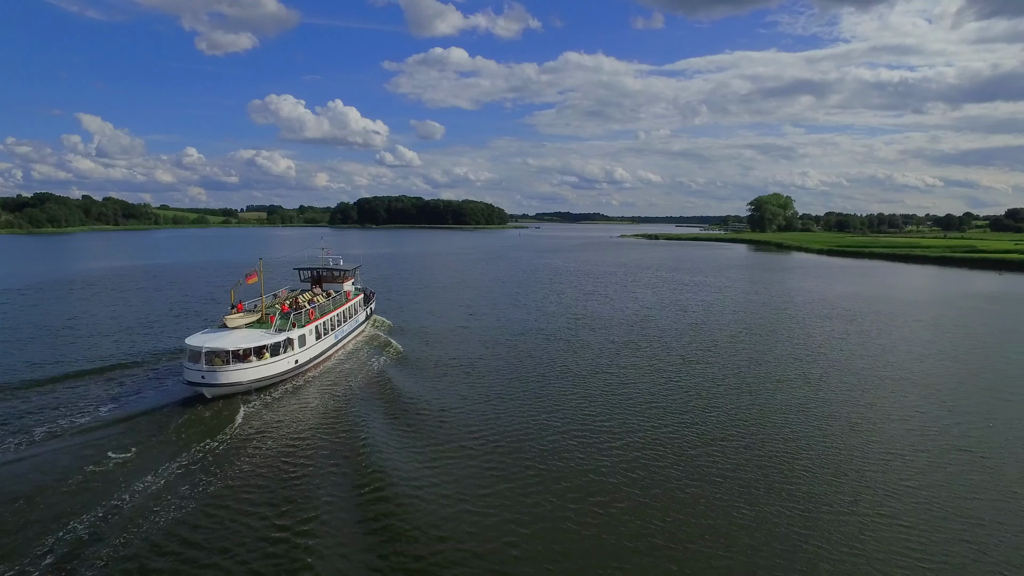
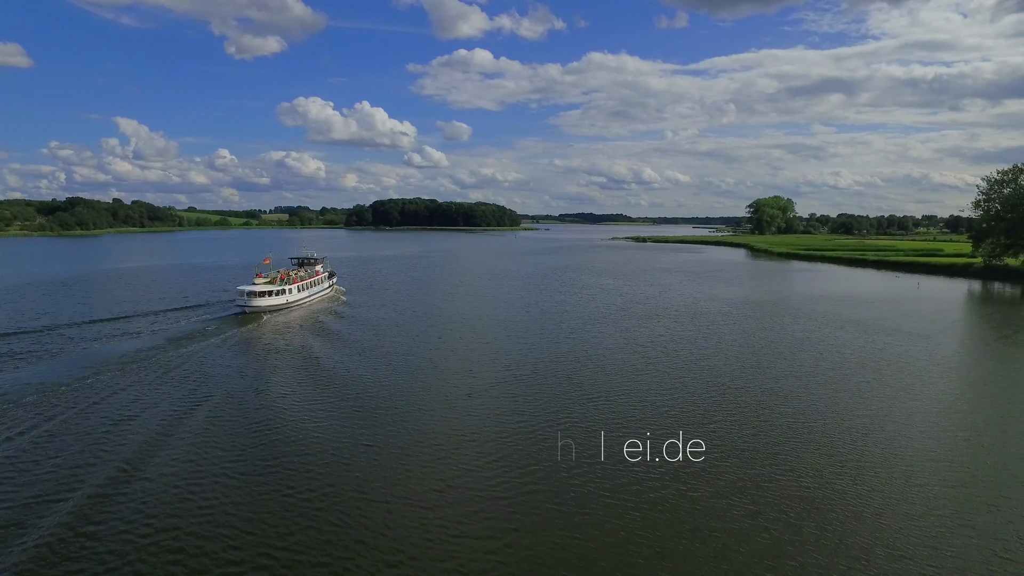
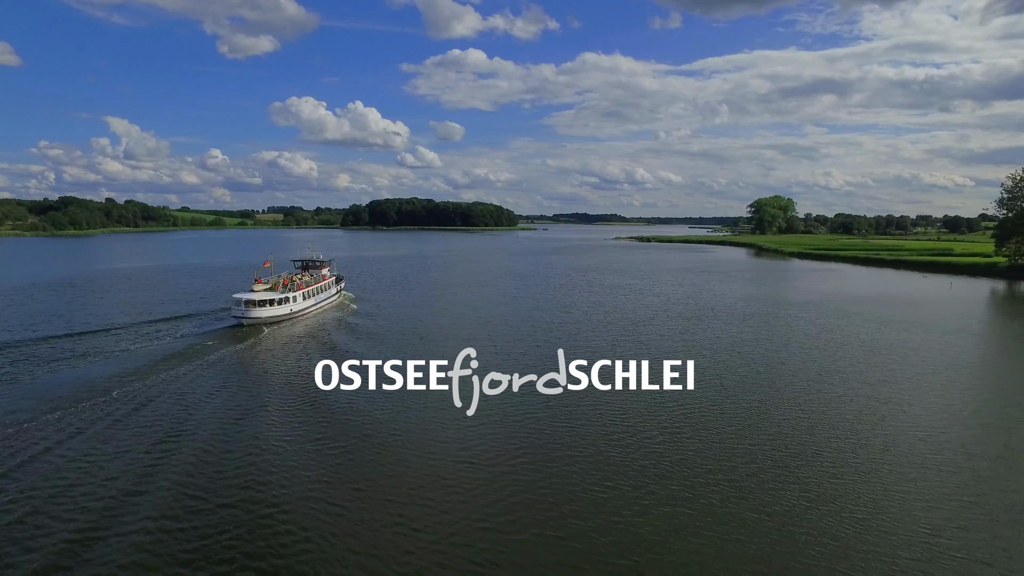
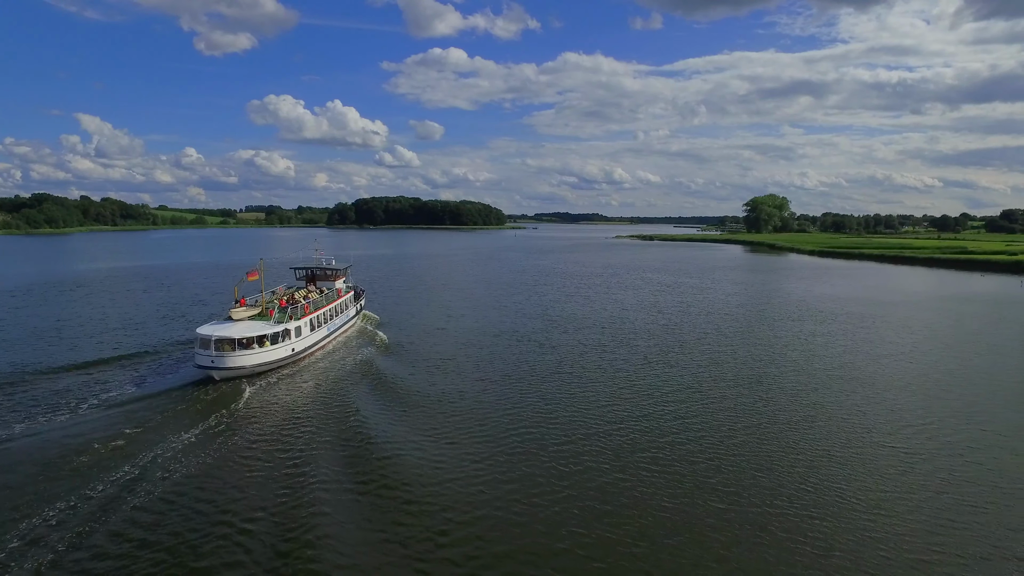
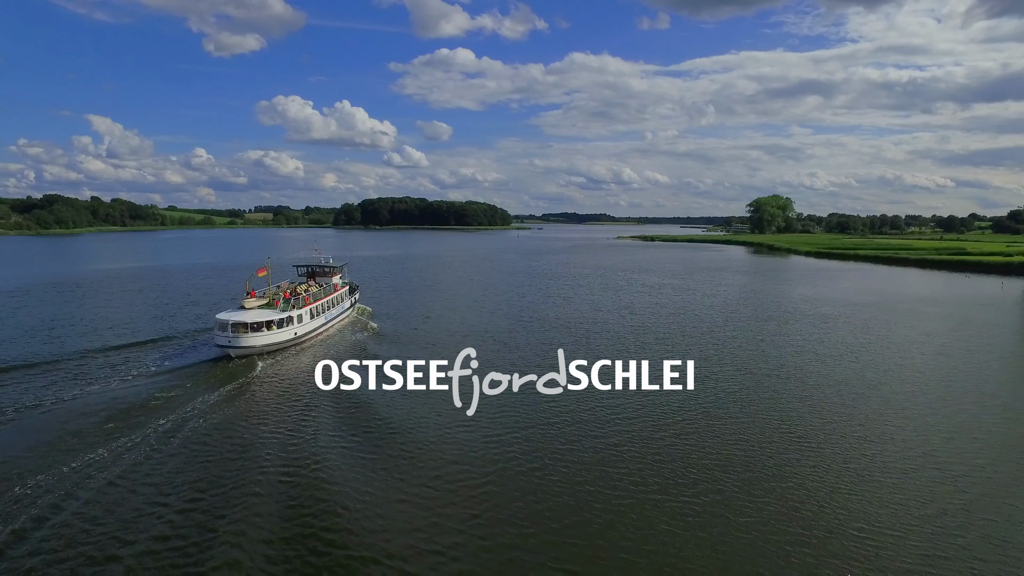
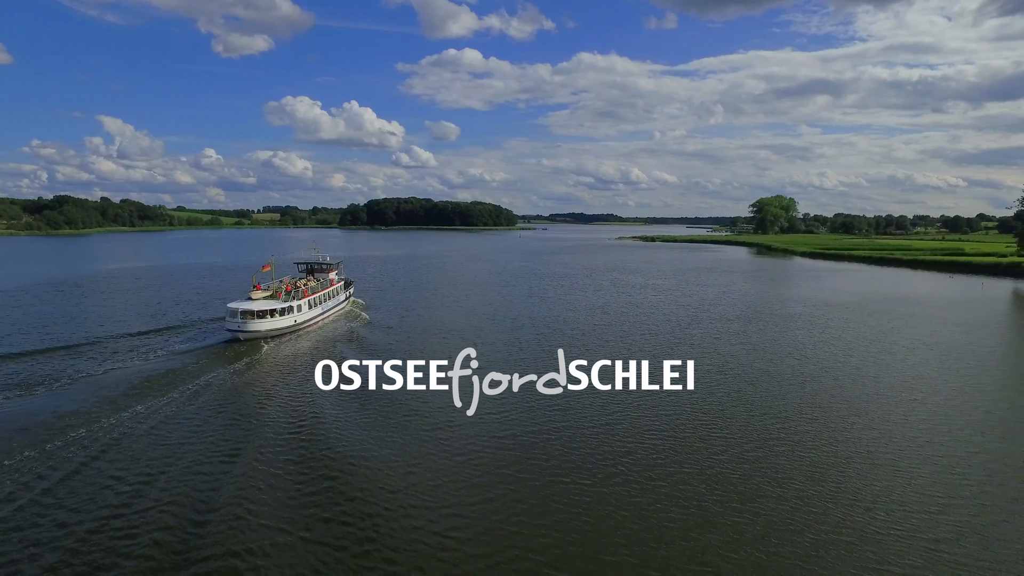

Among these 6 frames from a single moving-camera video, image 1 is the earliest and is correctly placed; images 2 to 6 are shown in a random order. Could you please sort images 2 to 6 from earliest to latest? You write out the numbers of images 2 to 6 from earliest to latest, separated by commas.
4, 5, 6, 3, 2
